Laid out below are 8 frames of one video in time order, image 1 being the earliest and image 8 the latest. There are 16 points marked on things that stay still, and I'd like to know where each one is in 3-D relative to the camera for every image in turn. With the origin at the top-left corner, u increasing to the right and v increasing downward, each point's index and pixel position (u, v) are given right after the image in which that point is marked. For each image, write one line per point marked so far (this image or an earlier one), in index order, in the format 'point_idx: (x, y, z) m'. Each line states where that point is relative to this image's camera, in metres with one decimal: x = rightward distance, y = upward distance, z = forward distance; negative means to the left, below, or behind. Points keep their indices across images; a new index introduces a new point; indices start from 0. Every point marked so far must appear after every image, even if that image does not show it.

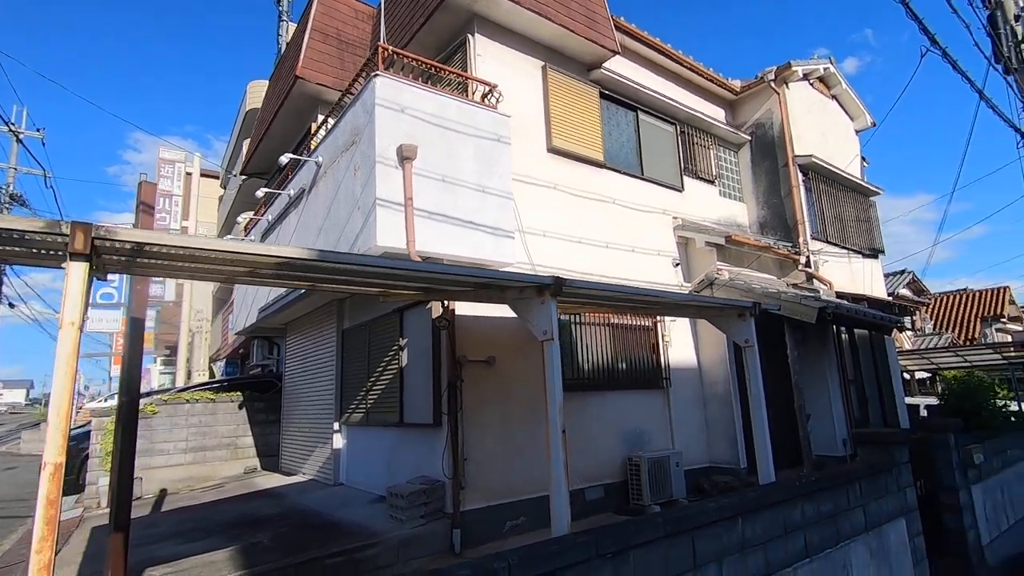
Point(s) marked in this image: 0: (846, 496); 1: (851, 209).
0: (+3.0, -1.8, +4.8) m
1: (+6.9, +1.6, +11.0) m
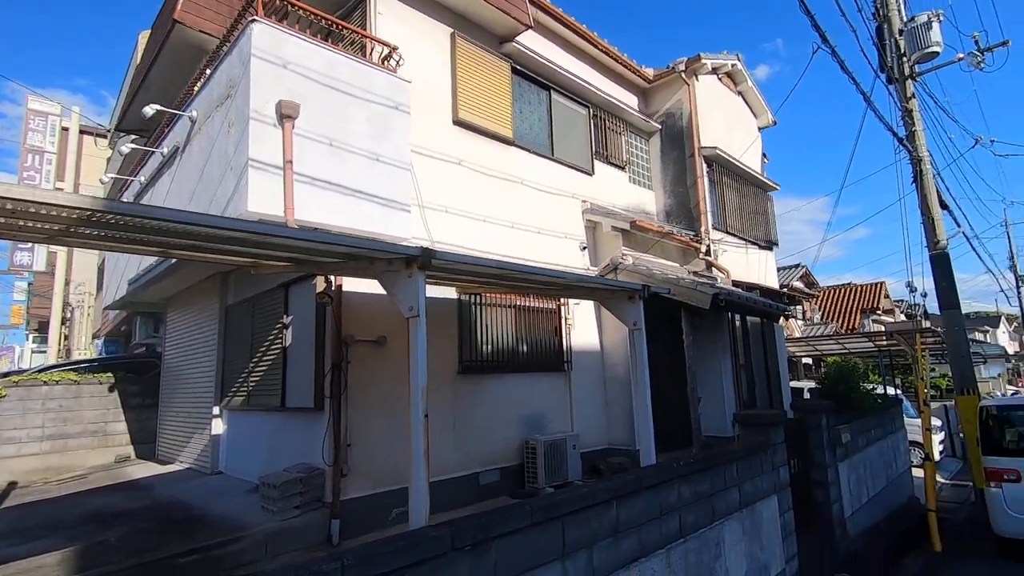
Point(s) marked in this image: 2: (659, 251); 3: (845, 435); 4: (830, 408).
0: (+1.9, -1.7, +4.9) m
1: (+5.1, +1.8, +11.6) m
2: (+2.6, +0.7, +9.6) m
3: (+4.7, -2.1, +7.6) m
4: (+4.4, -1.6, +7.4) m
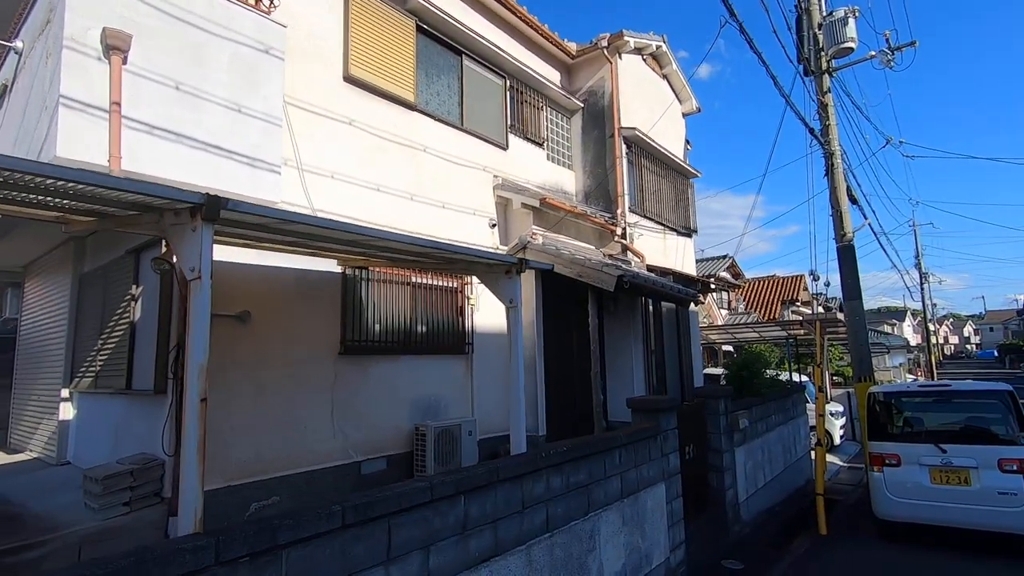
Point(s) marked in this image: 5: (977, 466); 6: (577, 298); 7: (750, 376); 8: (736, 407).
0: (+0.8, -1.5, +4.6) m
1: (+3.4, +2.1, +11.5) m
2: (+1.1, +1.0, +9.3) m
3: (+3.3, -1.9, +7.6) m
4: (+3.0, -1.4, +7.3) m
5: (+5.6, -2.1, +6.5) m
6: (+0.9, -0.2, +8.6) m
7: (+3.9, -1.5, +8.9) m
8: (+3.2, -1.7, +7.6) m
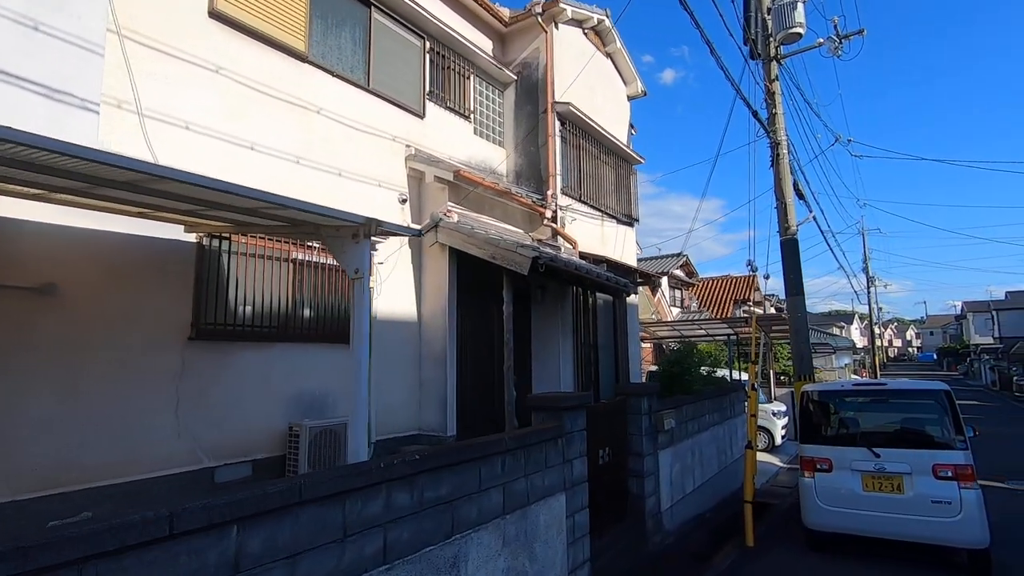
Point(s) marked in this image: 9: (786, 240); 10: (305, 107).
0: (-0.2, -1.3, +3.8) m
1: (+2.0, +2.3, +10.8) m
2: (-0.2, +1.2, +8.5) m
3: (+2.1, -1.7, +7.0) m
4: (+1.8, -1.3, +6.7) m
5: (+4.4, -2.0, +6.0) m
6: (-0.3, 0.0, +7.8) m
7: (+2.6, -1.3, +8.3) m
8: (+1.9, -1.5, +7.0) m
9: (+5.7, +1.0, +11.2) m
10: (-2.4, +2.1, +6.3) m
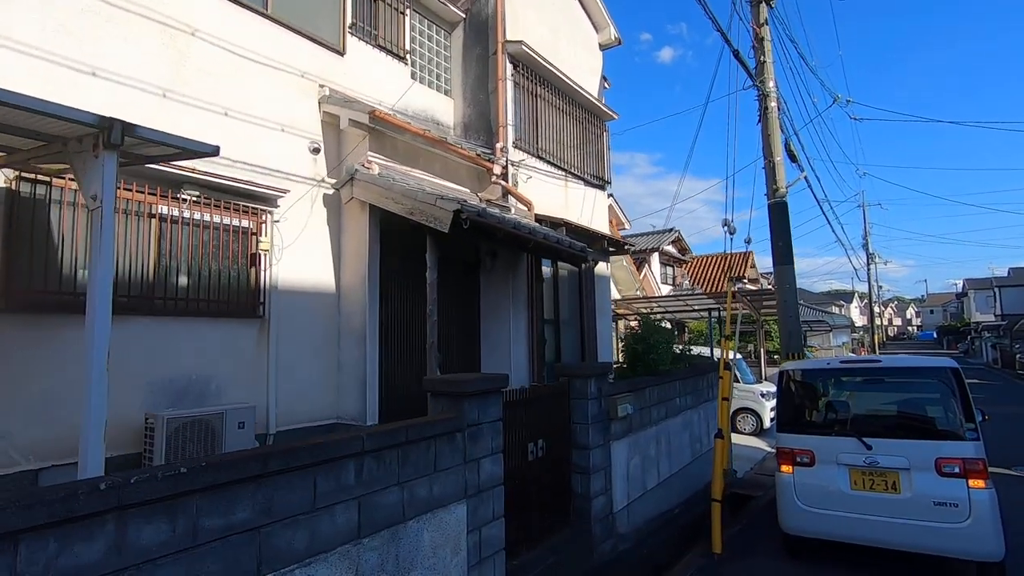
0: (-1.0, -1.0, +2.8) m
1: (+1.2, +2.9, +9.6) m
2: (-1.0, +1.7, +7.4) m
3: (+1.3, -1.3, +5.9) m
4: (+1.0, -0.9, +5.6) m
5: (+3.6, -1.6, +4.9) m
6: (-1.1, +0.5, +6.7) m
7: (+1.8, -0.8, +7.3) m
8: (+1.1, -1.1, +5.9) m
9: (+4.9, +1.6, +10.1) m
10: (-3.3, +2.5, +5.2) m
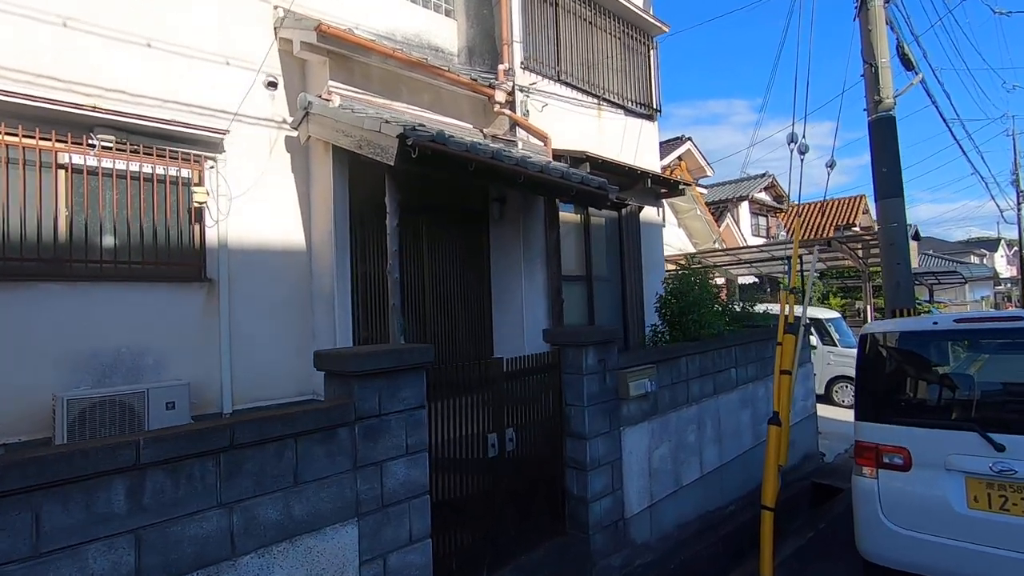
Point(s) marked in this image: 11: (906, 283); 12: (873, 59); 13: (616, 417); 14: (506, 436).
0: (-1.7, -0.8, +1.9) m
1: (+1.5, +3.6, +8.0) m
2: (-1.0, +2.2, +6.2) m
3: (+1.1, -0.8, +4.6) m
4: (+0.8, -0.4, +4.3) m
5: (+3.3, -1.1, +3.2) m
6: (-1.1, +0.9, +5.6) m
7: (+1.9, -0.2, +5.8) m
8: (+1.0, -0.6, +4.6) m
9: (+5.3, +2.5, +7.9) m
10: (-3.6, +2.8, +4.4) m
11: (+5.6, +0.1, +7.7) m
12: (+5.4, +3.4, +8.0) m
13: (+0.8, -1.0, +4.4) m
14: (0.0, -1.0, +3.8) m
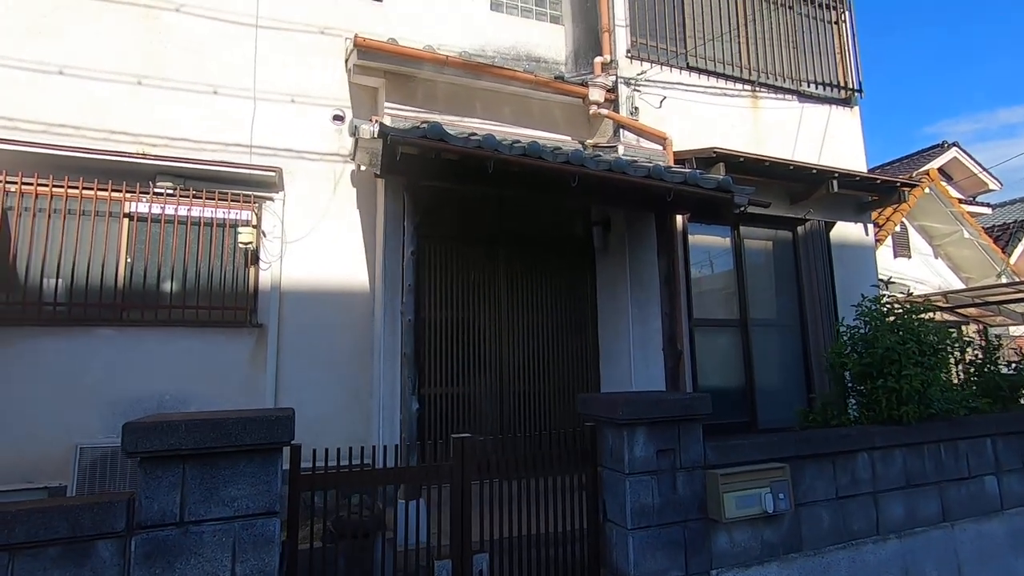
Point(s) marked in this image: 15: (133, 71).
0: (-2.4, -0.9, +1.3) m
1: (+3.0, +3.1, +6.0) m
2: (0.0, +1.7, +5.3) m
3: (+1.3, -1.0, +2.7) m
4: (+0.8, -0.6, +2.6) m
5: (+2.7, -1.1, +0.5) m
6: (-0.4, +0.5, +4.7) m
7: (+2.4, -0.5, +3.5) m
8: (+1.2, -0.8, +2.7) m
9: (+6.4, +2.1, +4.3) m
10: (-3.1, +2.4, +4.7) m
11: (+6.6, -0.2, +3.8) m
12: (+6.5, +3.0, +4.5) m
13: (+0.9, -1.2, +2.6) m
14: (-0.1, -1.2, +2.4) m
15: (-3.2, +1.8, +4.6) m
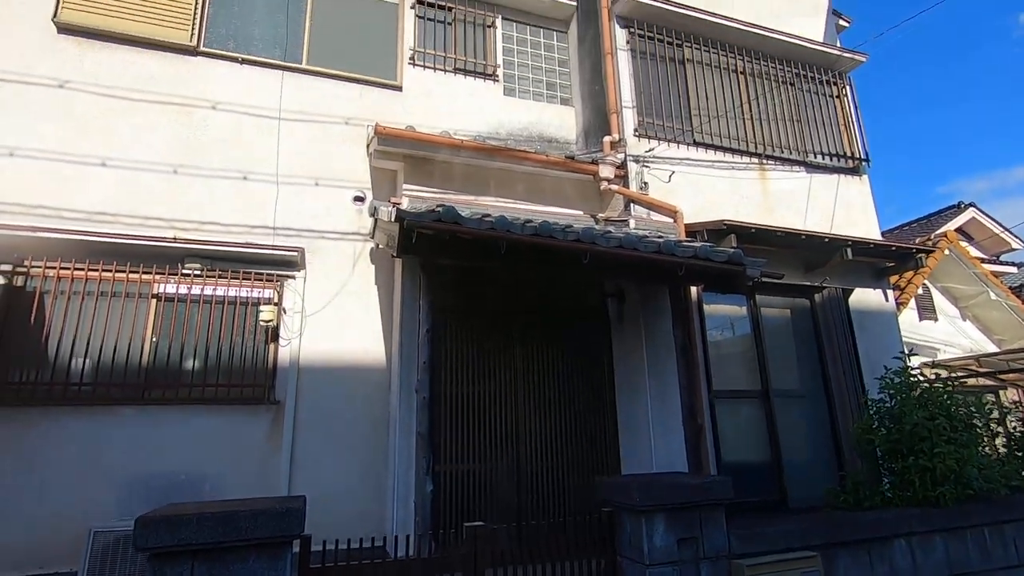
0: (-2.4, -1.1, +1.3) m
1: (+3.1, +2.3, +6.3) m
2: (+0.1, +1.0, +5.4) m
3: (+1.3, -1.4, +2.5) m
4: (+0.9, -1.0, +2.5) m
5: (+2.7, -1.2, +0.3) m
6: (-0.3, -0.1, +4.7) m
7: (+2.5, -1.0, +3.3) m
8: (+1.2, -1.2, +2.6) m
9: (+6.5, +1.6, +4.4) m
10: (-3.0, +1.7, +5.1) m
11: (+6.7, -0.7, +3.6) m
12: (+6.6, +2.5, +4.7) m
13: (+1.0, -1.6, +2.4) m
14: (-0.1, -1.6, +2.2) m
15: (-3.1, +1.1, +4.9) m
